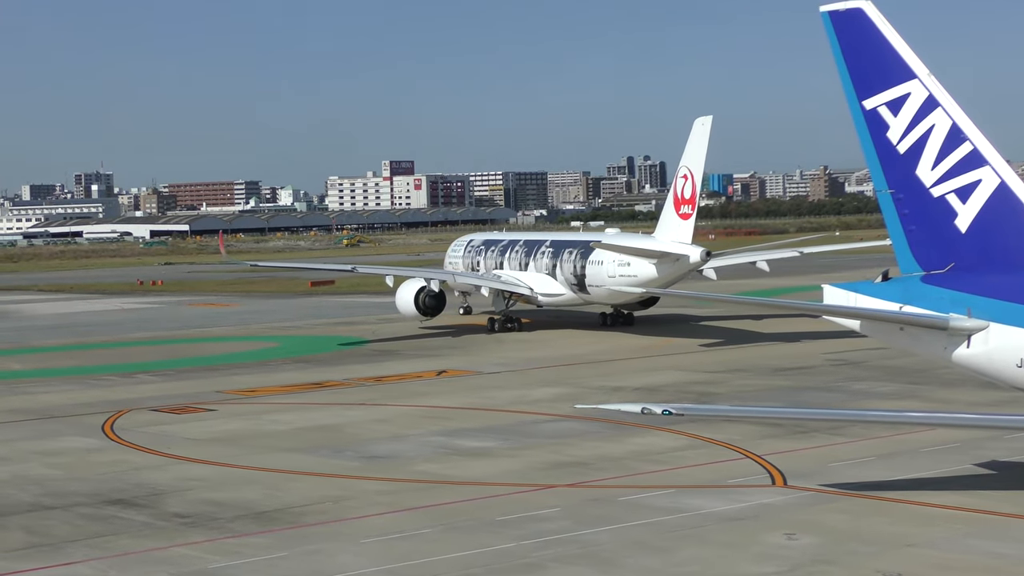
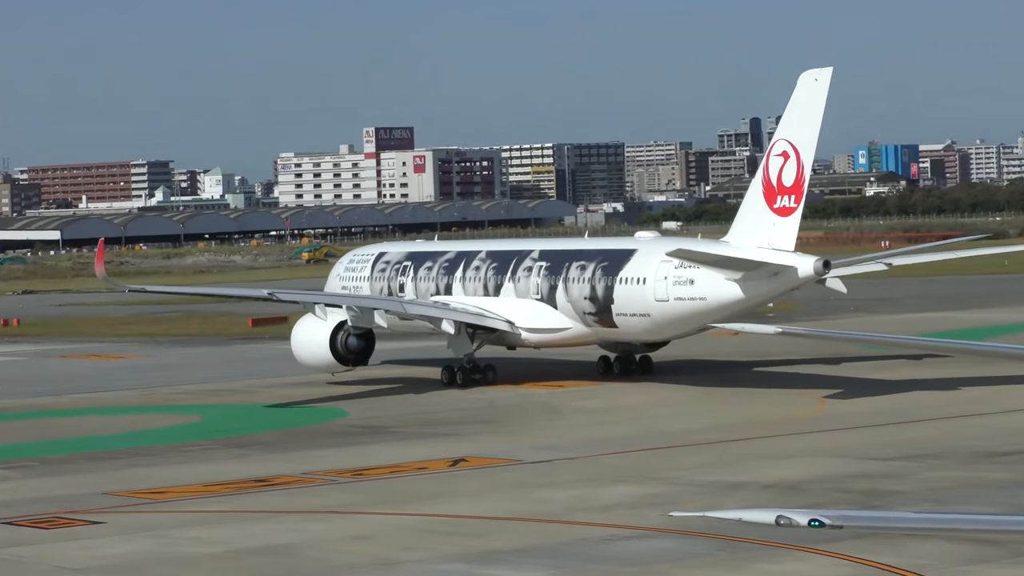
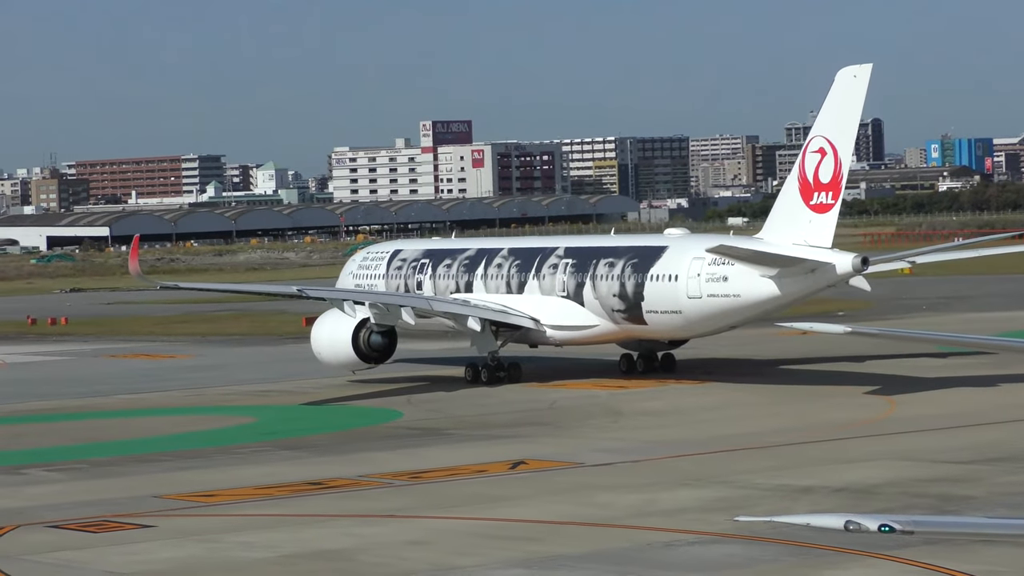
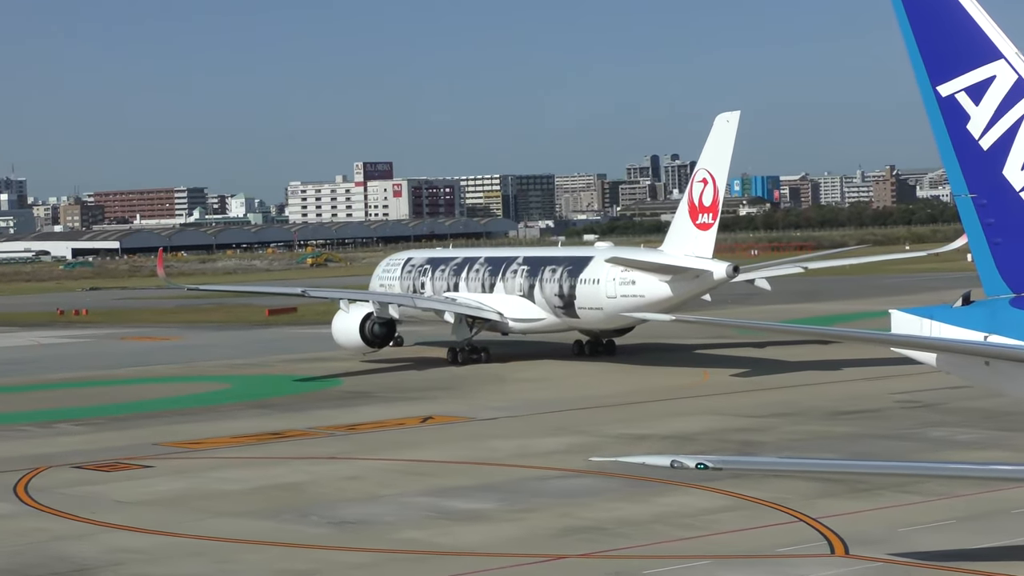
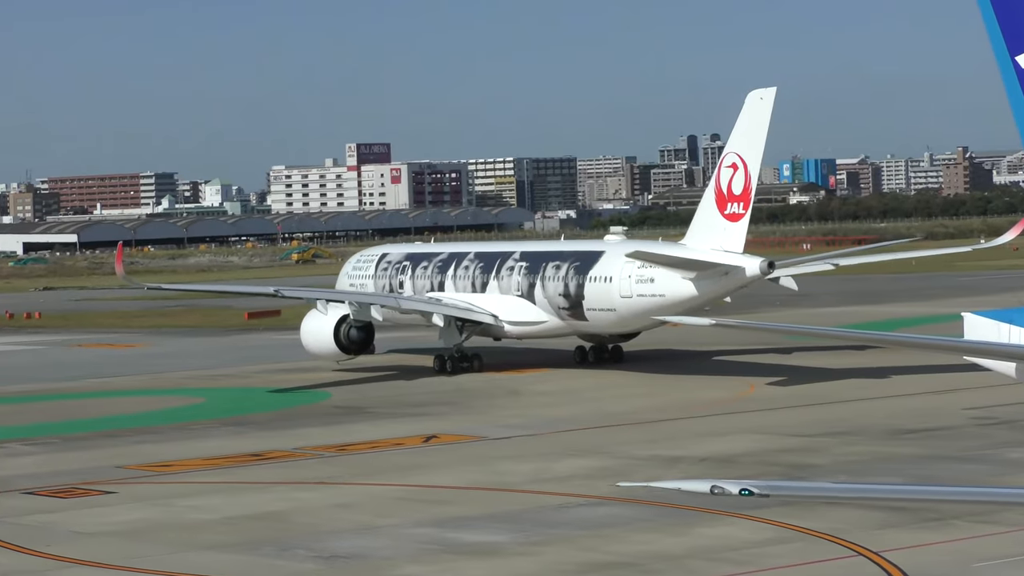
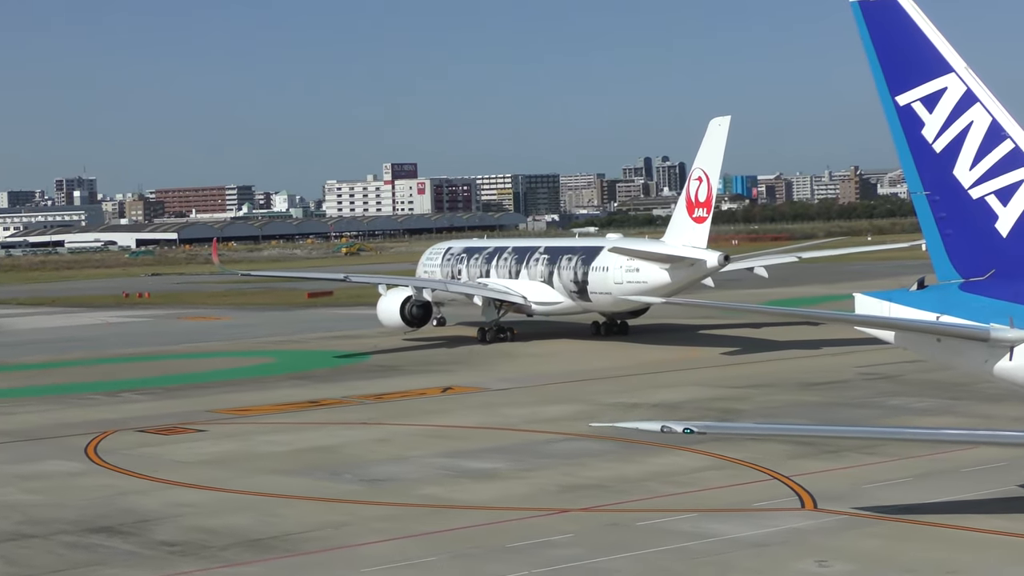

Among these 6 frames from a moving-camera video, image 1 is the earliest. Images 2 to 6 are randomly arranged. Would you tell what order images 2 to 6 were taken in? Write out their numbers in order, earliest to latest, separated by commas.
6, 4, 5, 2, 3
